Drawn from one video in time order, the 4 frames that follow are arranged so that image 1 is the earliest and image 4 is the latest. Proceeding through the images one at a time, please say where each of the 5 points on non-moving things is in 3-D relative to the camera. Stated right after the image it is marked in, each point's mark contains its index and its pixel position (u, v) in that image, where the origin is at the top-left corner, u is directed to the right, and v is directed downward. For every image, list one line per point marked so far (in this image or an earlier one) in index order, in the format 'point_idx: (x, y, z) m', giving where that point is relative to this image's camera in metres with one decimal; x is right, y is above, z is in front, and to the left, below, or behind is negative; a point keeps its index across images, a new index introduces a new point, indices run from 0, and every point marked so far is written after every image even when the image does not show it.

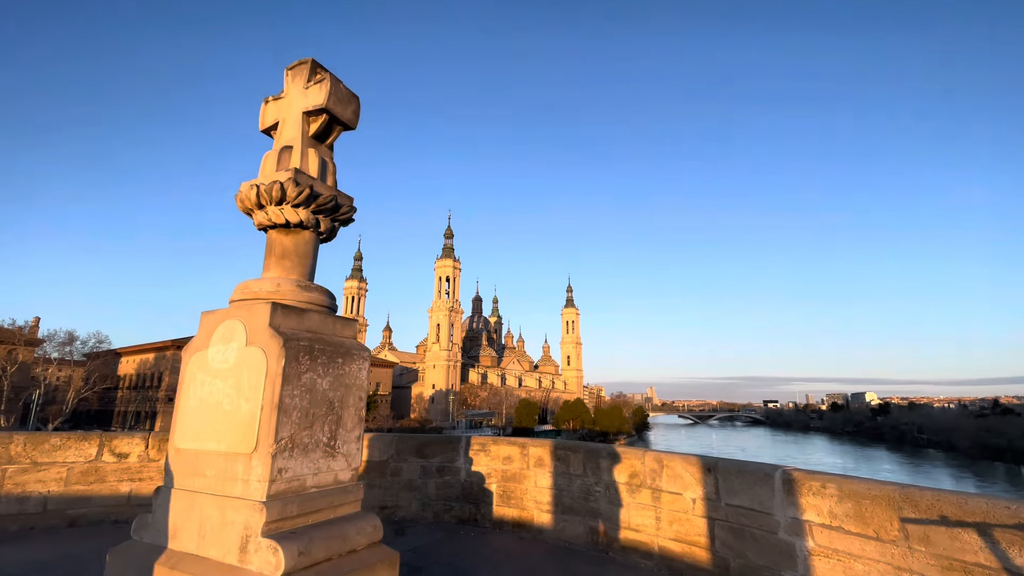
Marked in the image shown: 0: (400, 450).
0: (-1.1, -1.6, +5.3) m
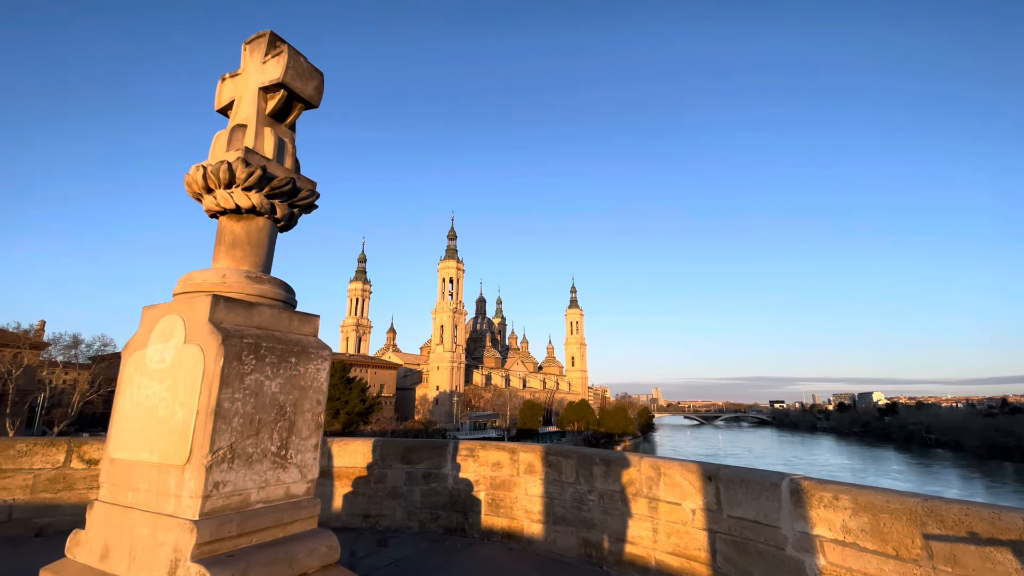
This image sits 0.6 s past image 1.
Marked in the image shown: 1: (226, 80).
0: (-1.2, -1.5, +5.0) m
1: (-1.5, +1.1, +2.9) m
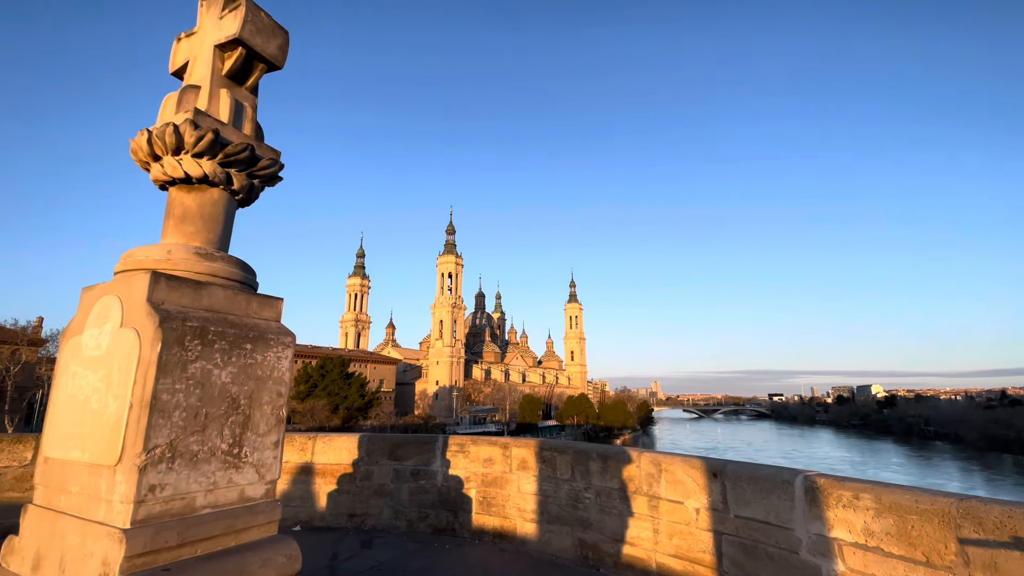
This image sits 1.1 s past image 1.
0: (-1.2, -1.4, +4.7) m
1: (-1.6, +1.2, +2.6) m
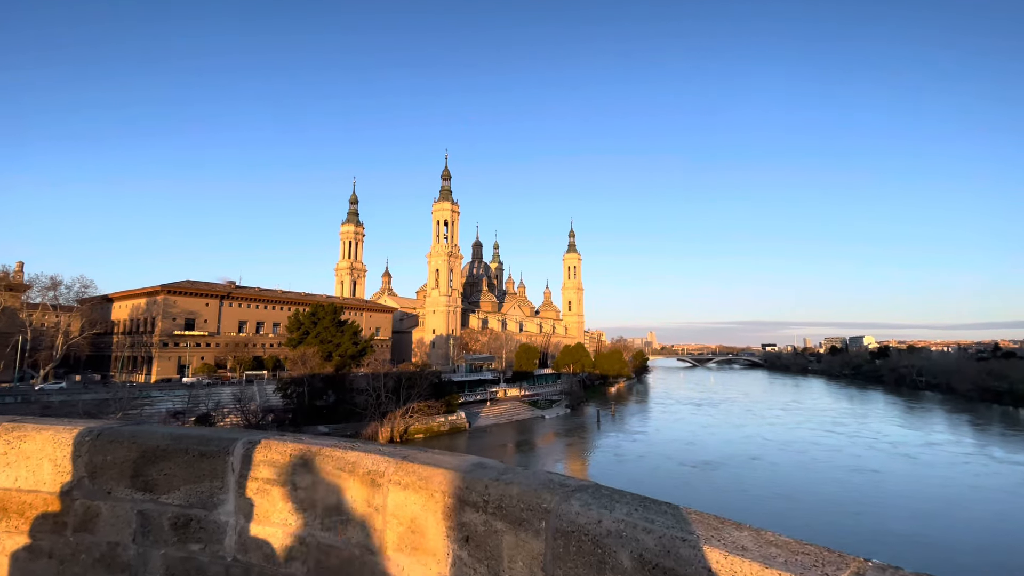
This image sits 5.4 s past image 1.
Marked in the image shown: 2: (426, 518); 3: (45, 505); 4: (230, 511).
0: (-1.6, -0.7, +2.1) m
1: (-1.9, +1.7, -0.2) m
2: (-0.2, -0.6, +1.4) m
3: (-1.8, -0.8, +2.1) m
4: (-1.0, -0.8, +1.9) m
